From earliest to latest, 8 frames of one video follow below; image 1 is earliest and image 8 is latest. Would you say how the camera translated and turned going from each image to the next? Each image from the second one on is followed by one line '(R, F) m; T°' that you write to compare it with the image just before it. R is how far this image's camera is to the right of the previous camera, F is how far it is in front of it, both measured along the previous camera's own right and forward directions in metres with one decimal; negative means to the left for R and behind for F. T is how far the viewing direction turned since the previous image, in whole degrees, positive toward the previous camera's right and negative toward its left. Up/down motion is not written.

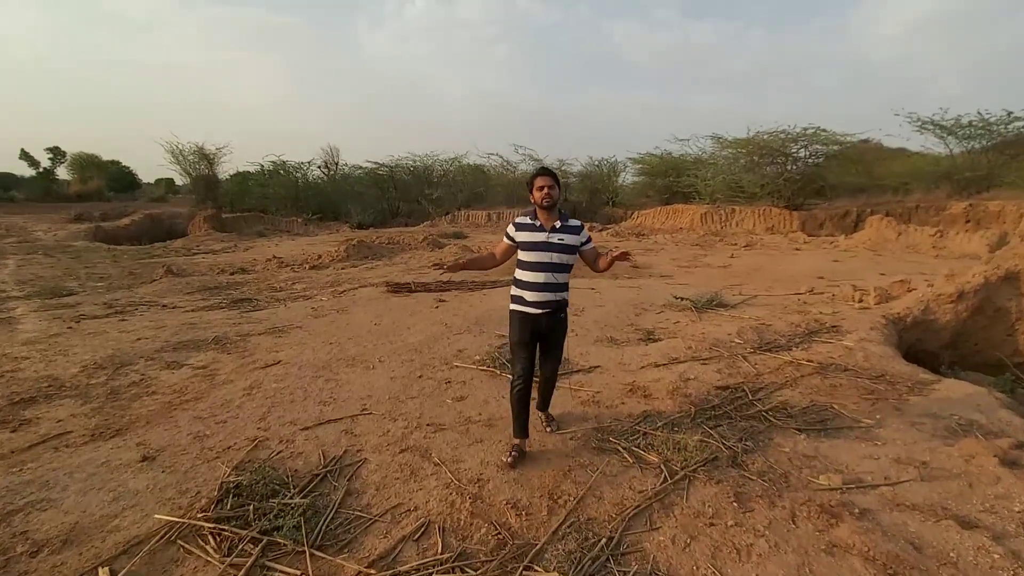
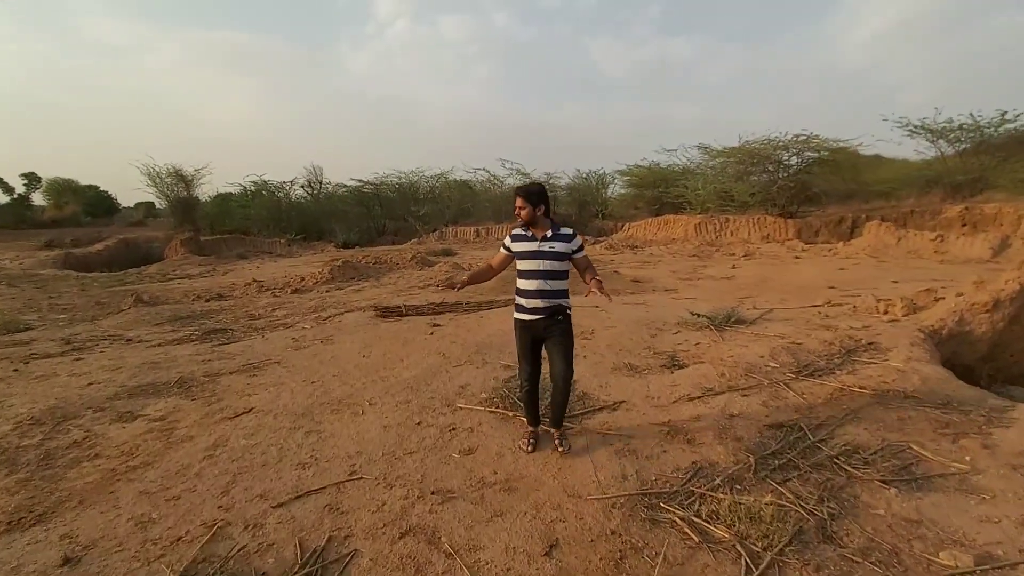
(-0.2, +0.6) m; +1°
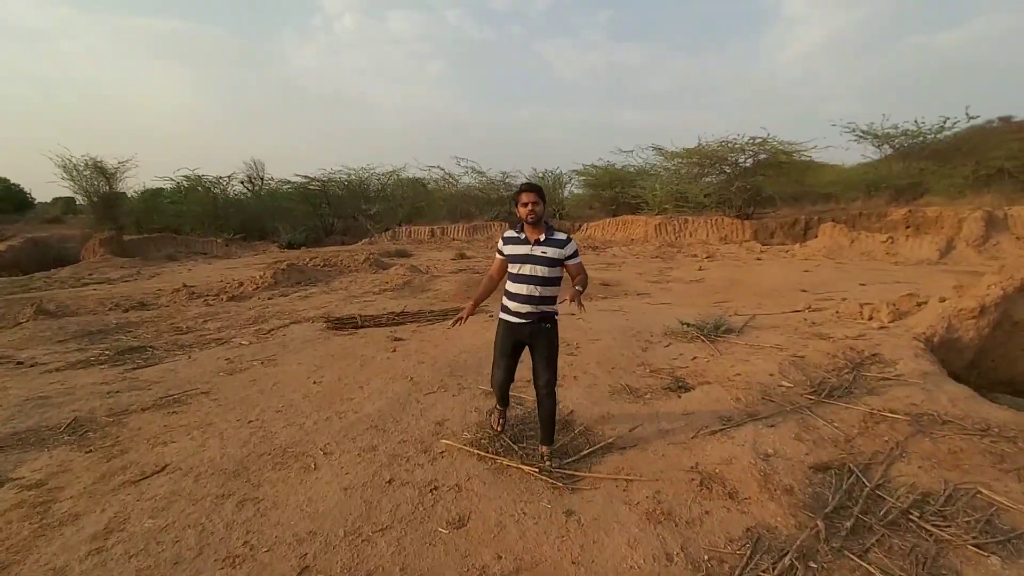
(-0.2, +0.7) m; +5°
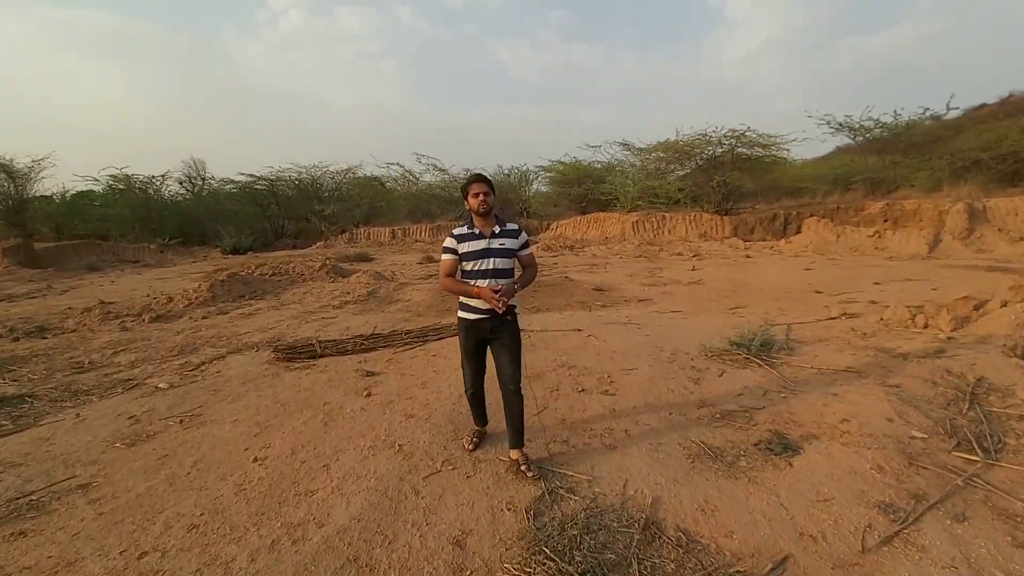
(-0.4, +1.2) m; +5°
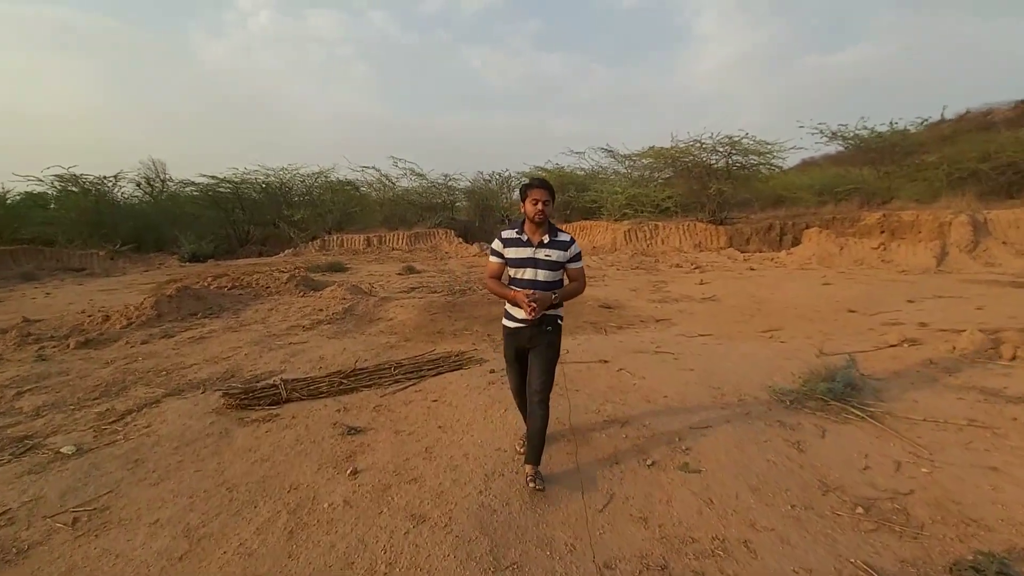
(-0.4, +1.0) m; +3°
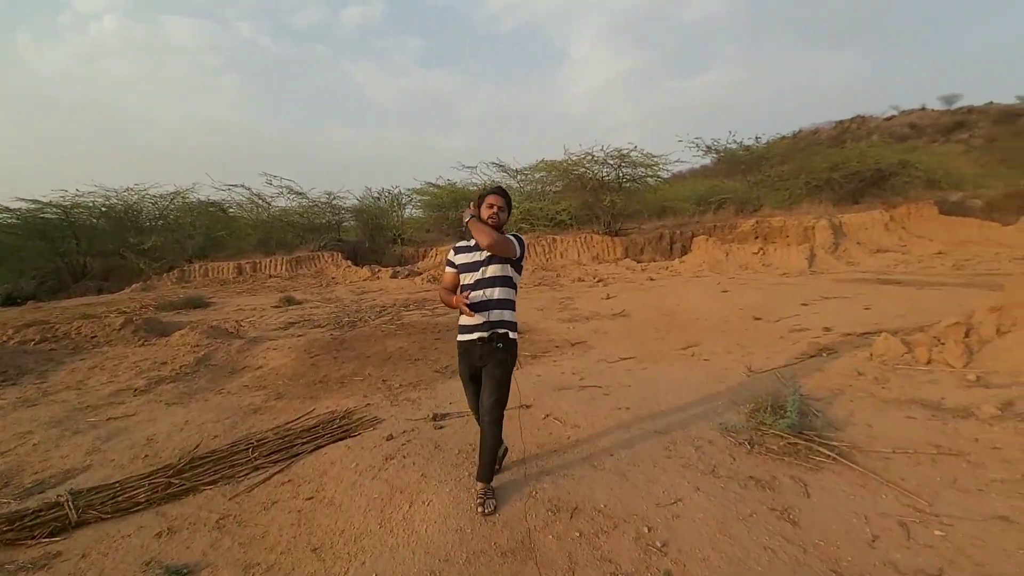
(0.0, +0.9) m; +12°
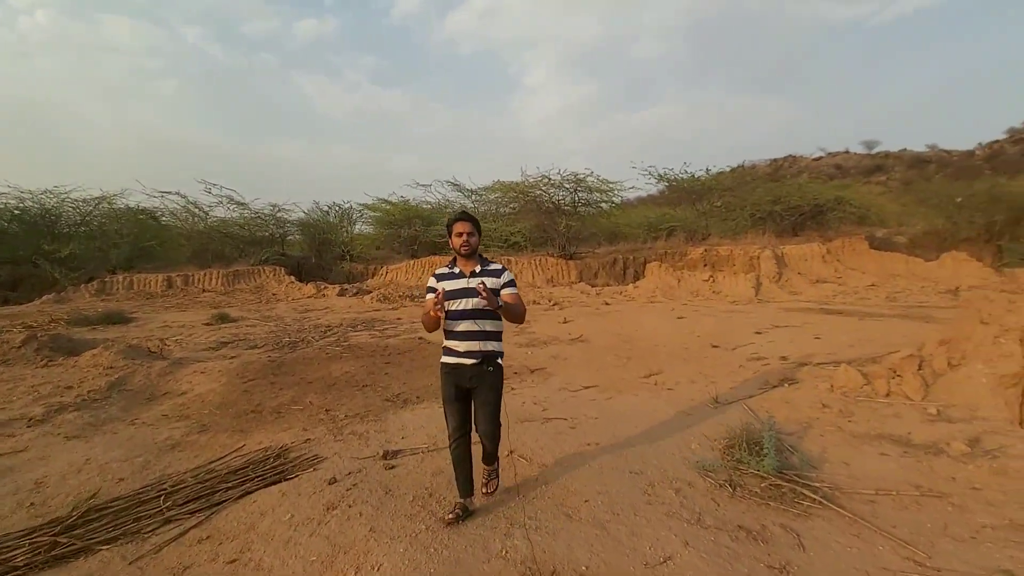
(-0.1, +0.3) m; +6°
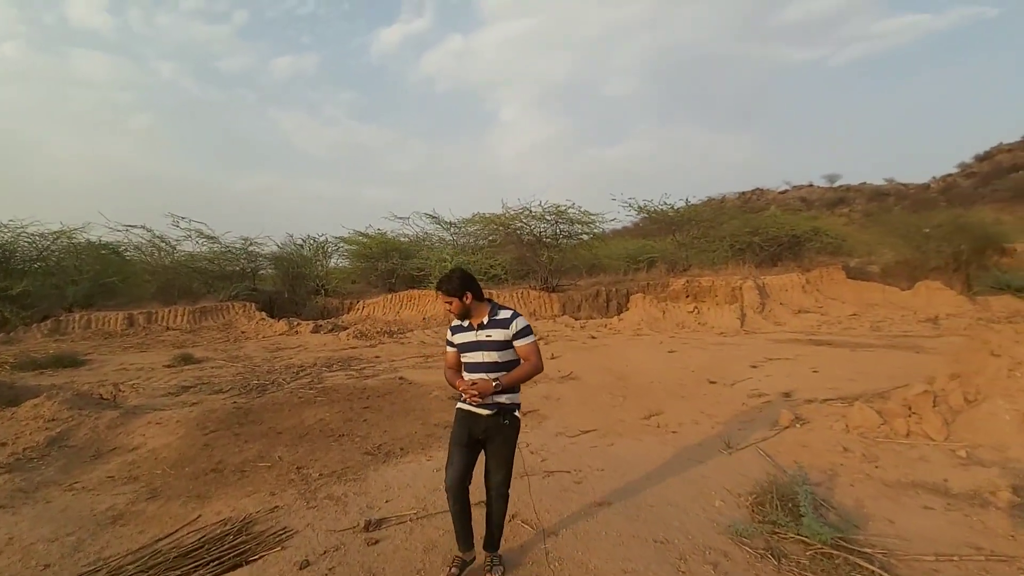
(-0.1, +0.4) m; +3°
